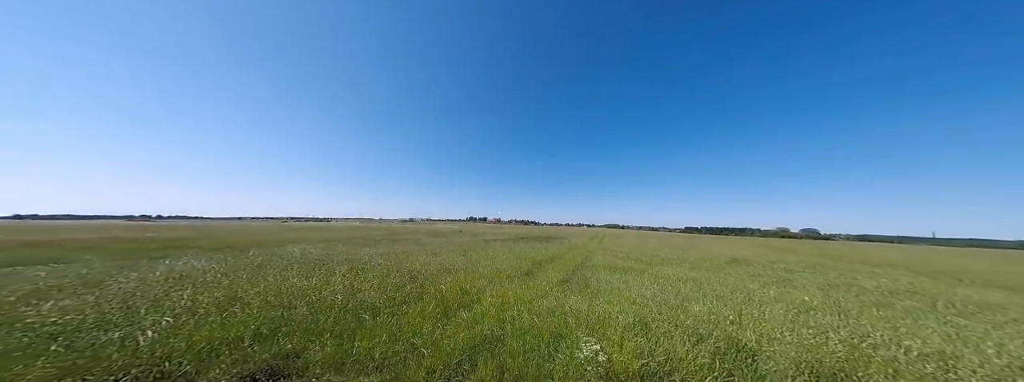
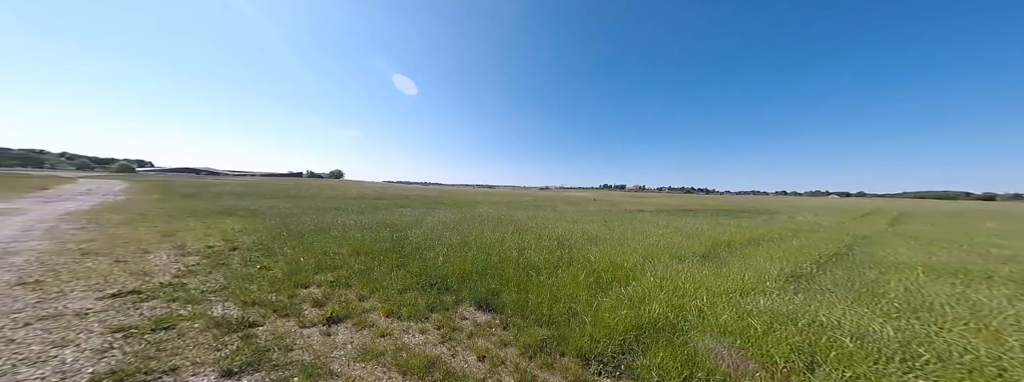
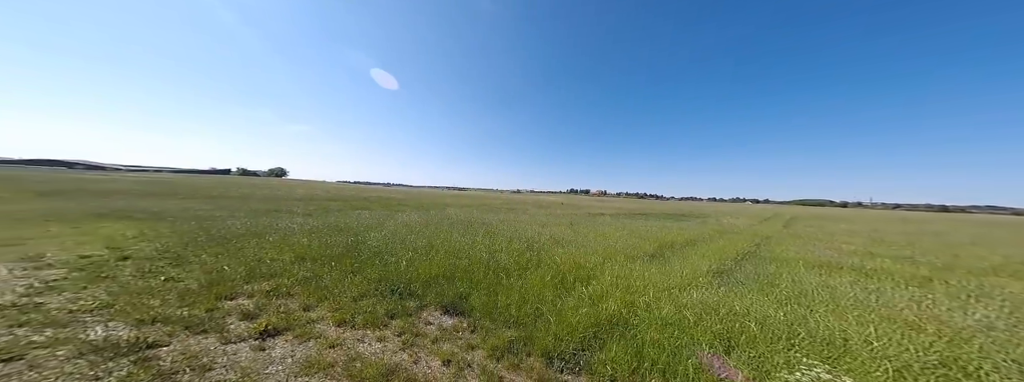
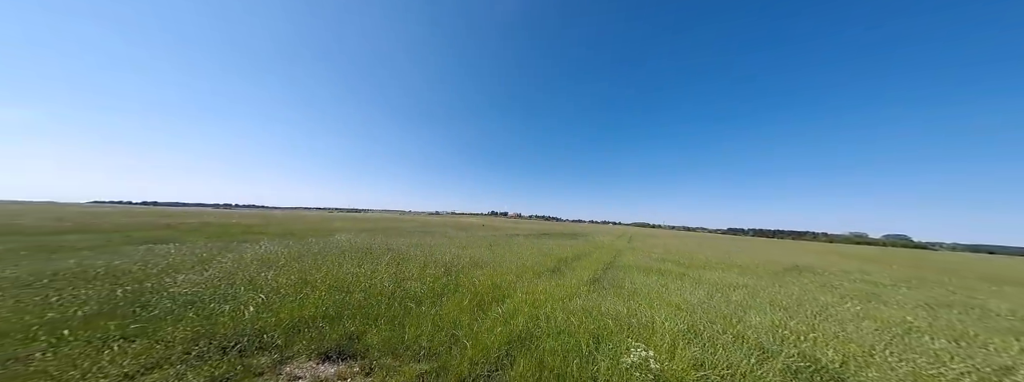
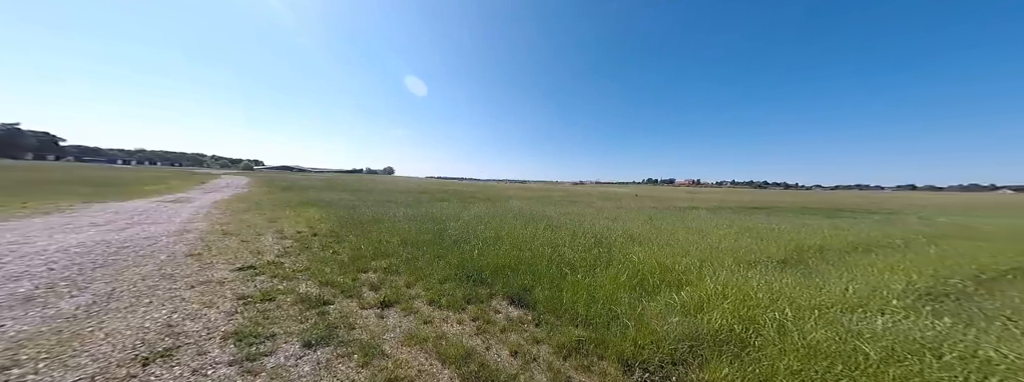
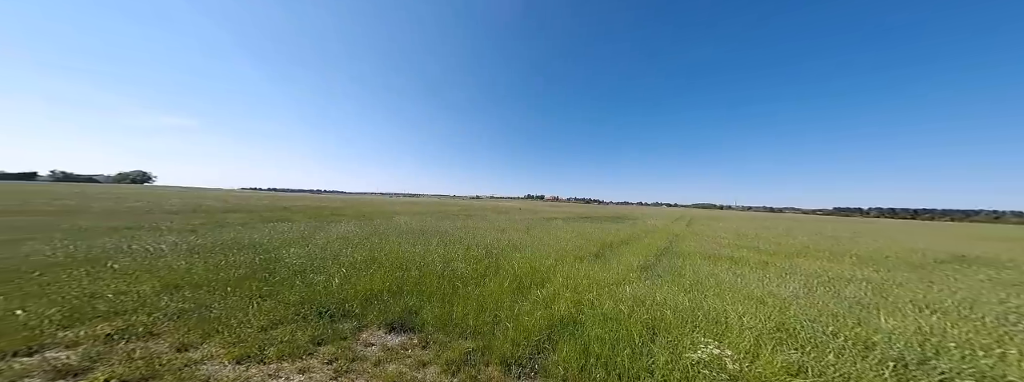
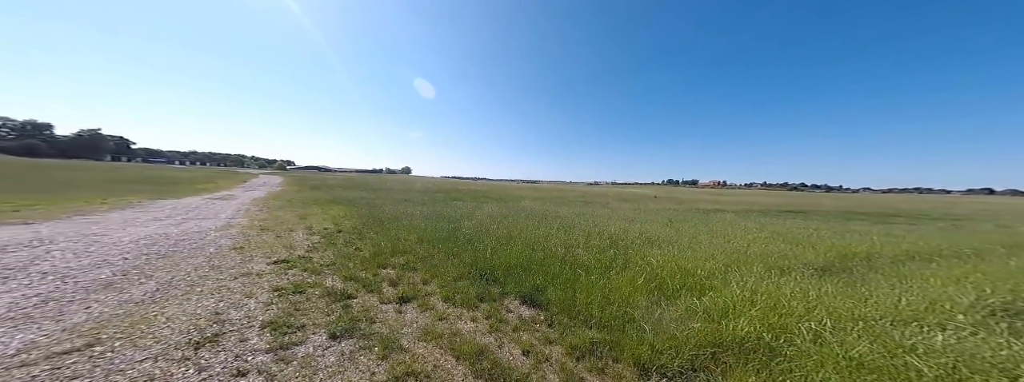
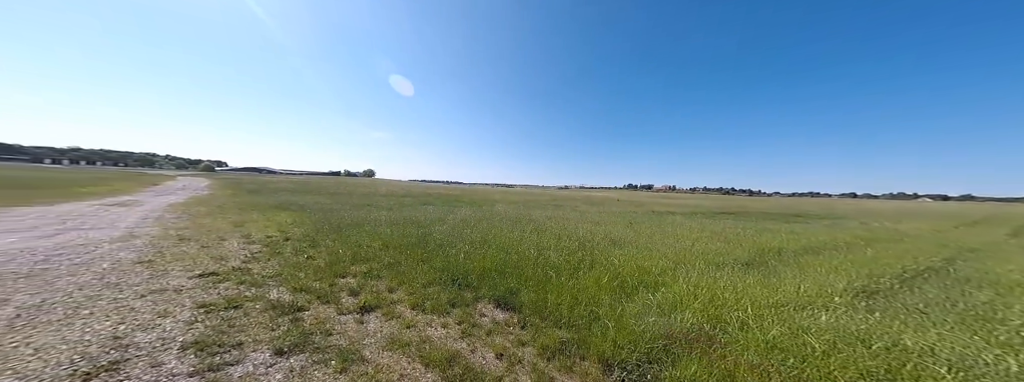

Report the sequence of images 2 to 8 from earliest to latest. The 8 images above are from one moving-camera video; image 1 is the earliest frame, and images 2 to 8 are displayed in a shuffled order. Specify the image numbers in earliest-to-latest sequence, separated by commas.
4, 6, 3, 2, 8, 7, 5
